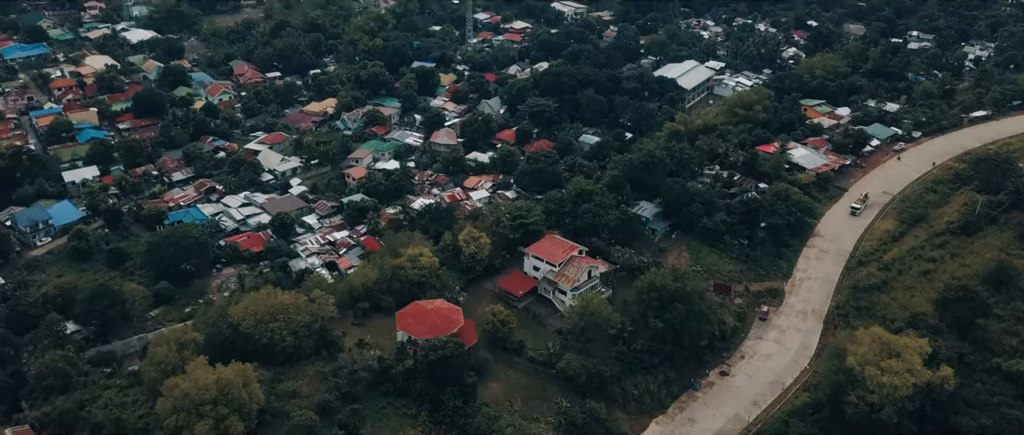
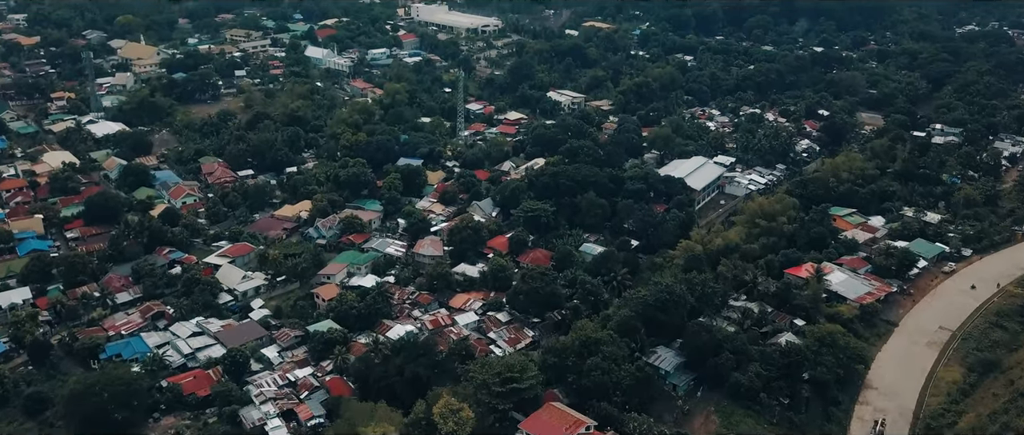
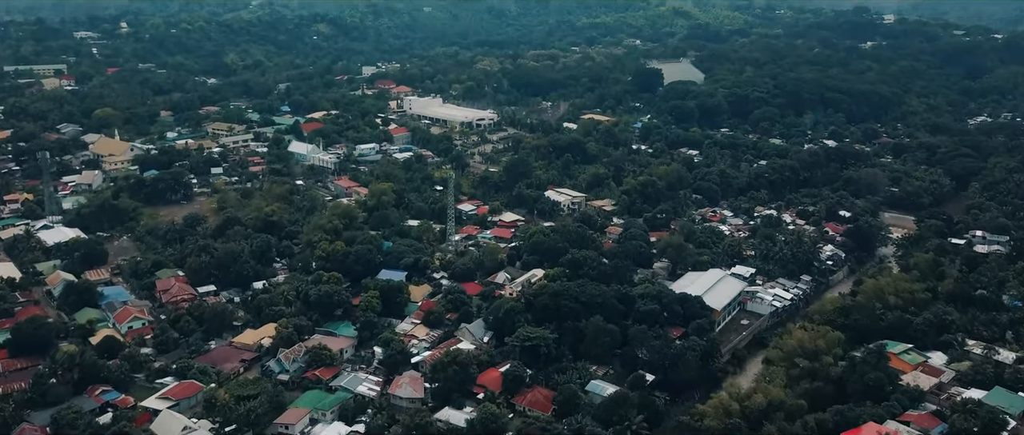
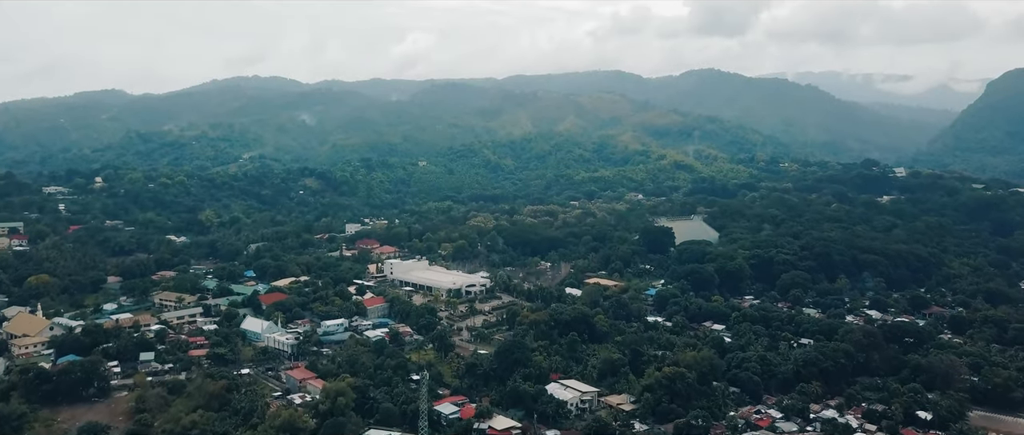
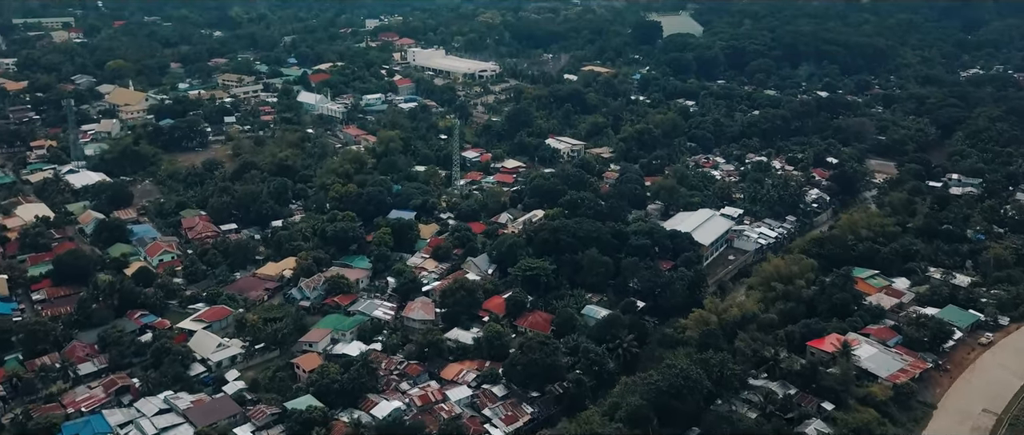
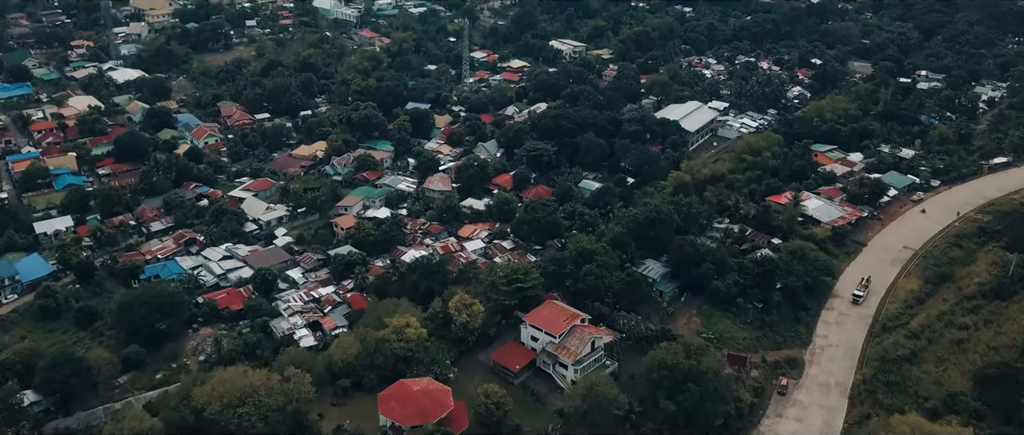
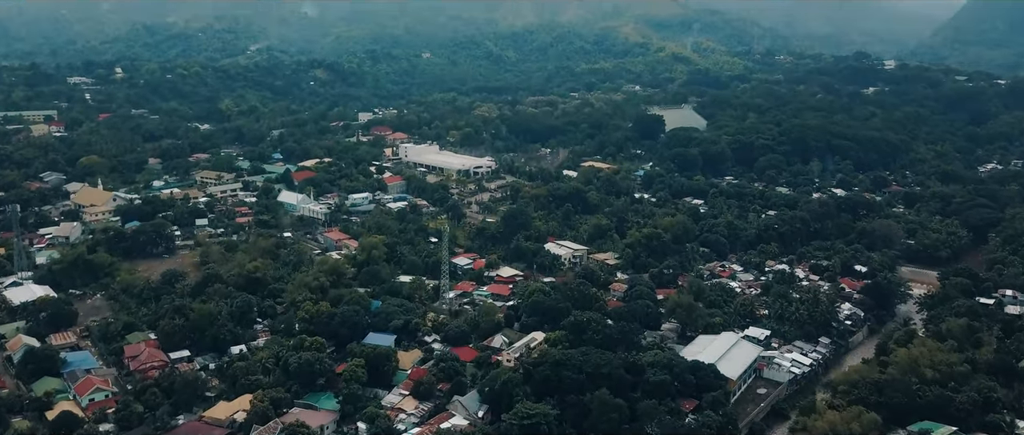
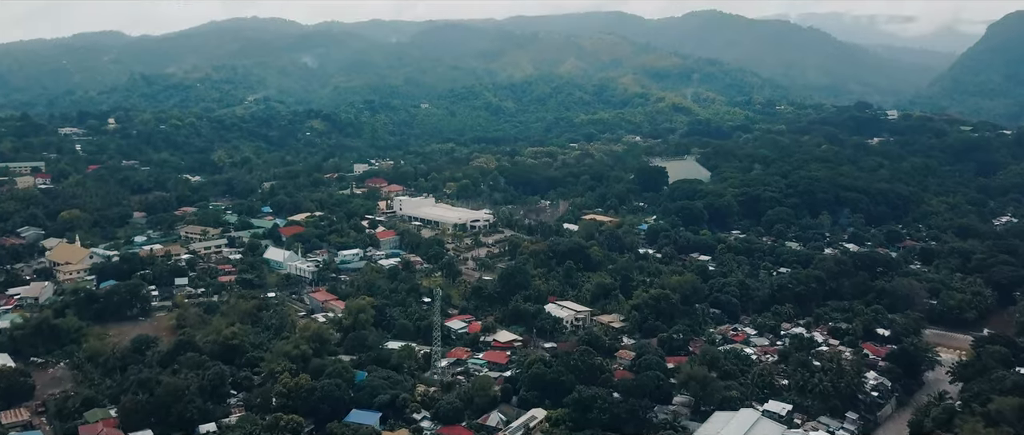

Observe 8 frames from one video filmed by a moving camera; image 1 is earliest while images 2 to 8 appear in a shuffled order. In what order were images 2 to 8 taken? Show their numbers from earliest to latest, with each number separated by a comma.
6, 2, 5, 3, 7, 8, 4
